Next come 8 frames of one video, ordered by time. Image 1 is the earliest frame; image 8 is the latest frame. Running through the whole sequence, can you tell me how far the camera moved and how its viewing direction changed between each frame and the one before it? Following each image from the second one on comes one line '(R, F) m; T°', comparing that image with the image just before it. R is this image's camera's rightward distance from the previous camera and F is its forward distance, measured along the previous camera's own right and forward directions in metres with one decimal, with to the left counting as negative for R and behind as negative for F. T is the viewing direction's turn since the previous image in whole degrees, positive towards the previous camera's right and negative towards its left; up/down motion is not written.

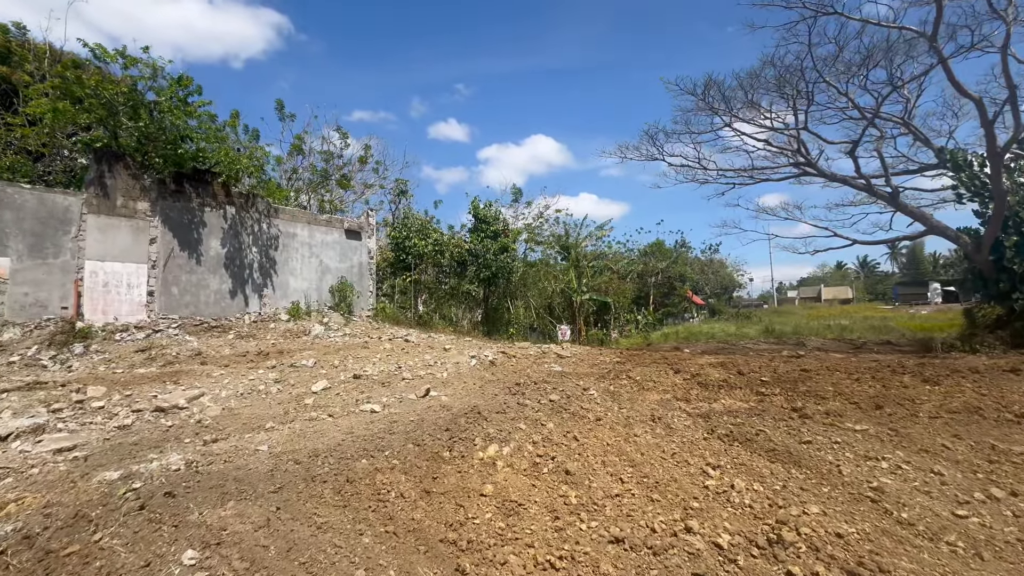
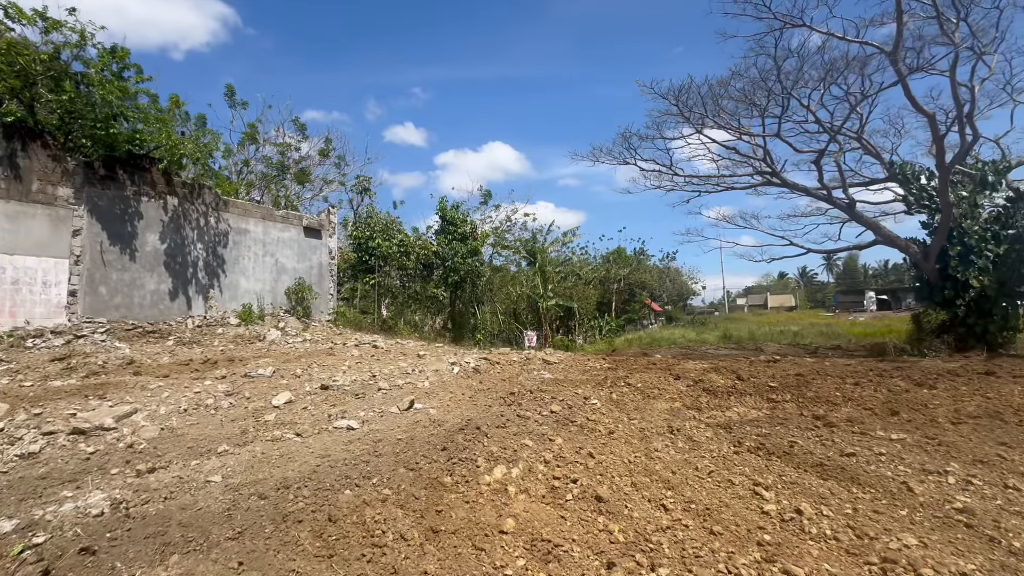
(-0.4, +0.5) m; +5°
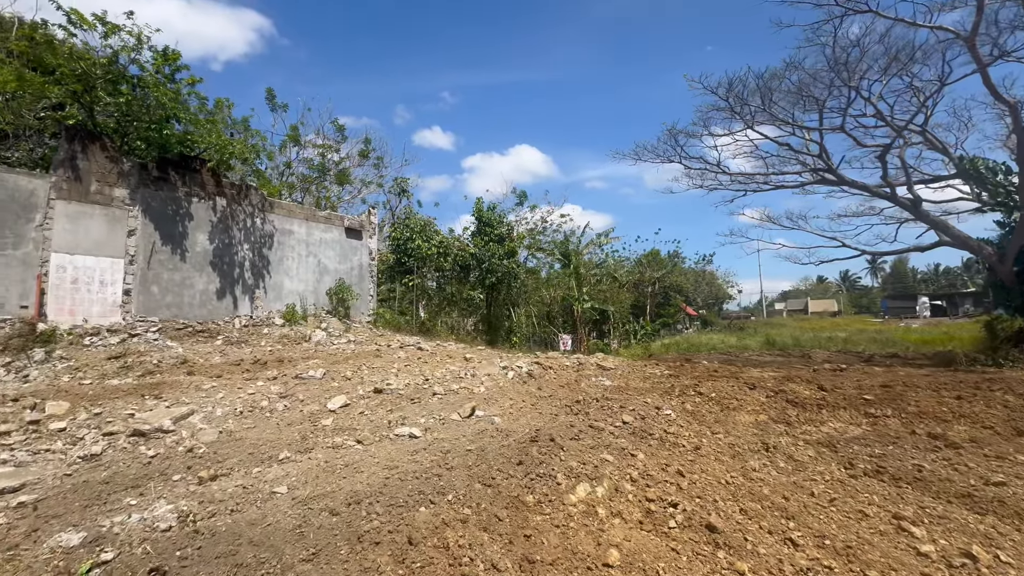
(-0.4, +0.3) m; -3°
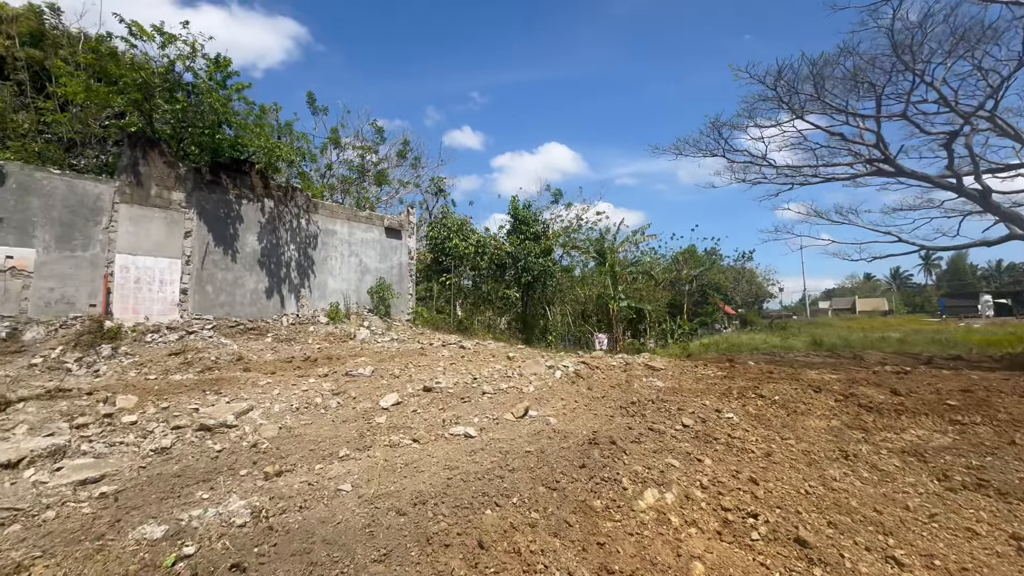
(-0.2, +0.1) m; -4°
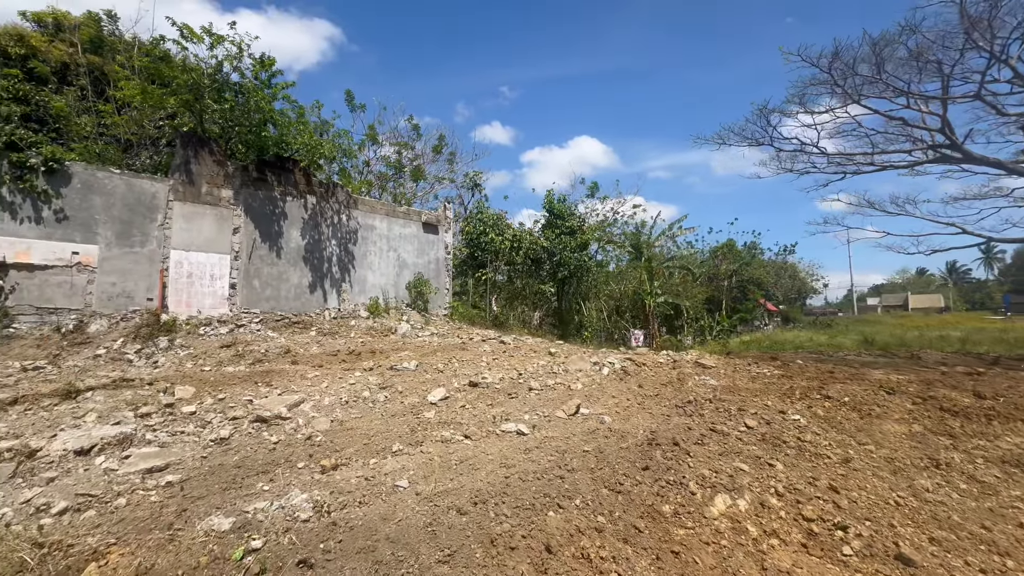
(-0.2, +0.1) m; -4°
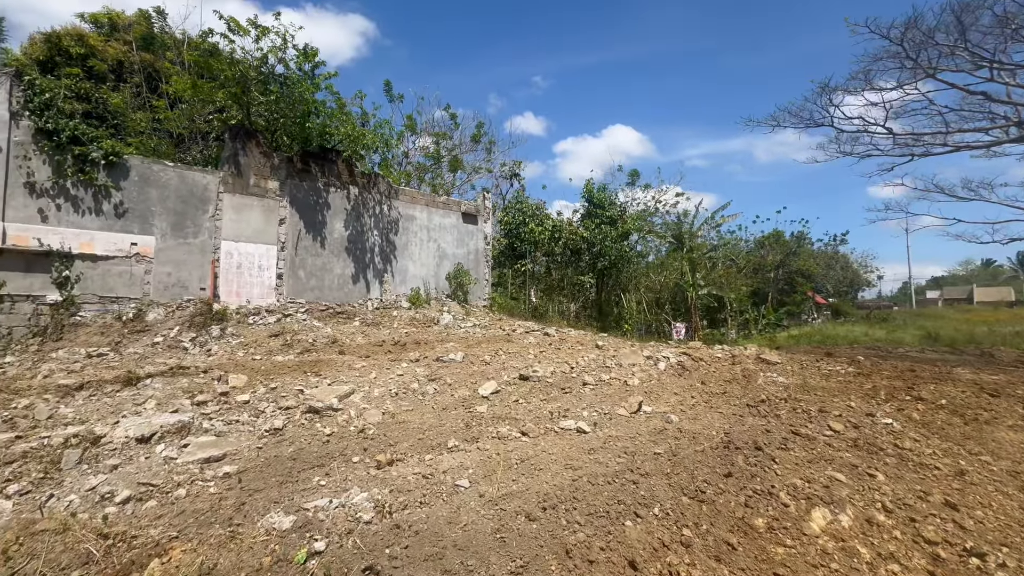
(-0.2, +0.2) m; -4°
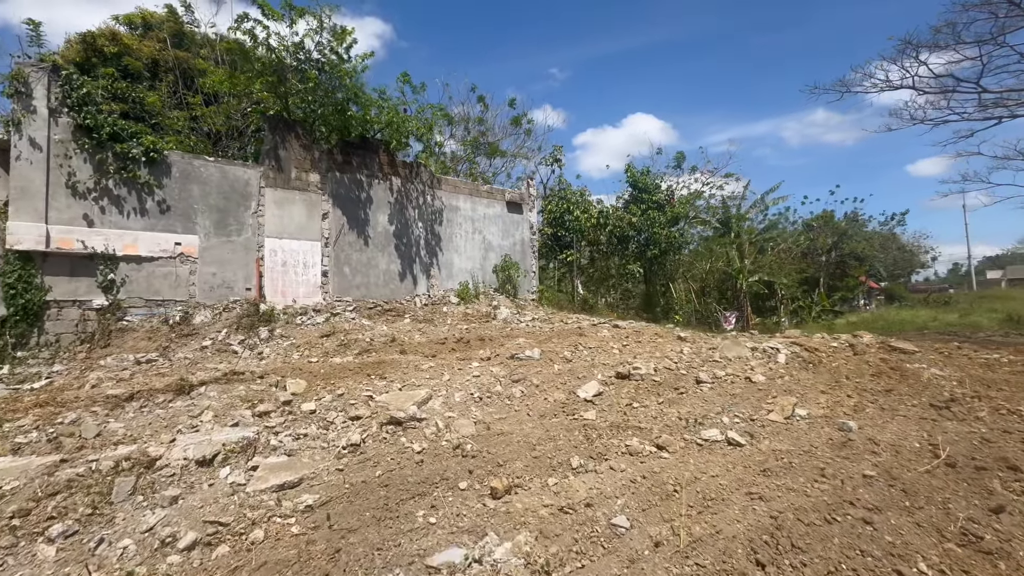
(-0.6, +0.6) m; -3°
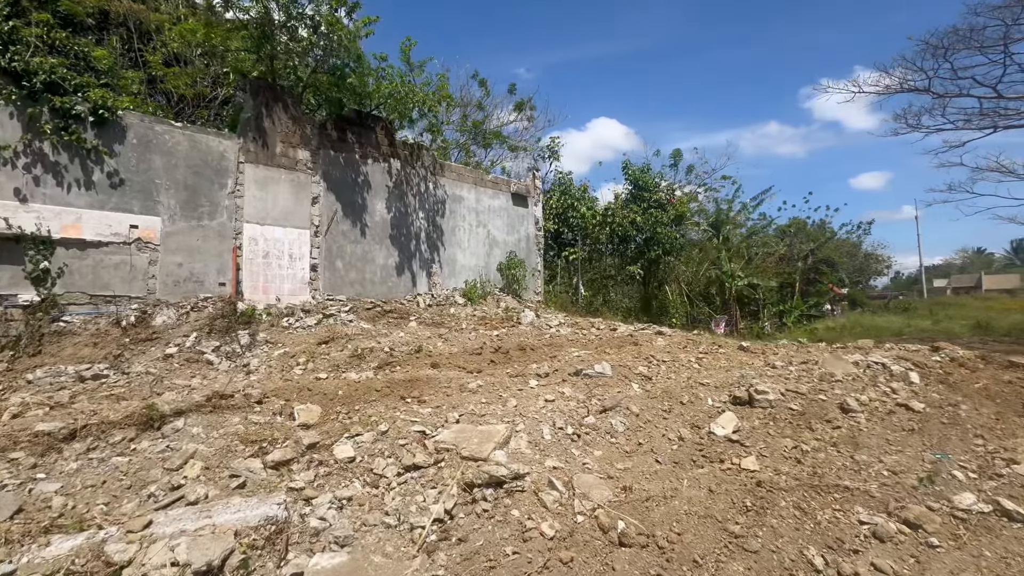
(-0.9, +1.0) m; +4°
